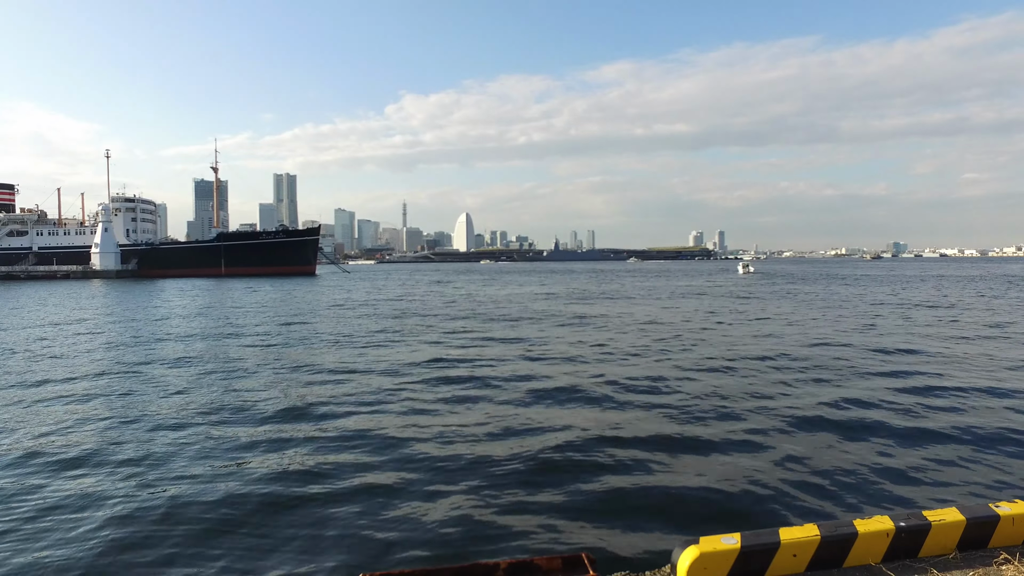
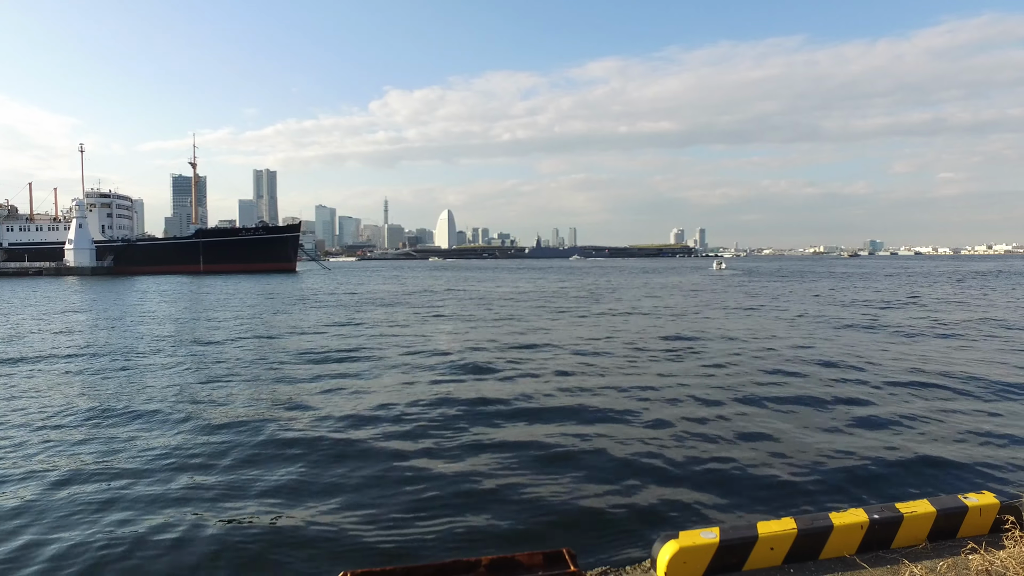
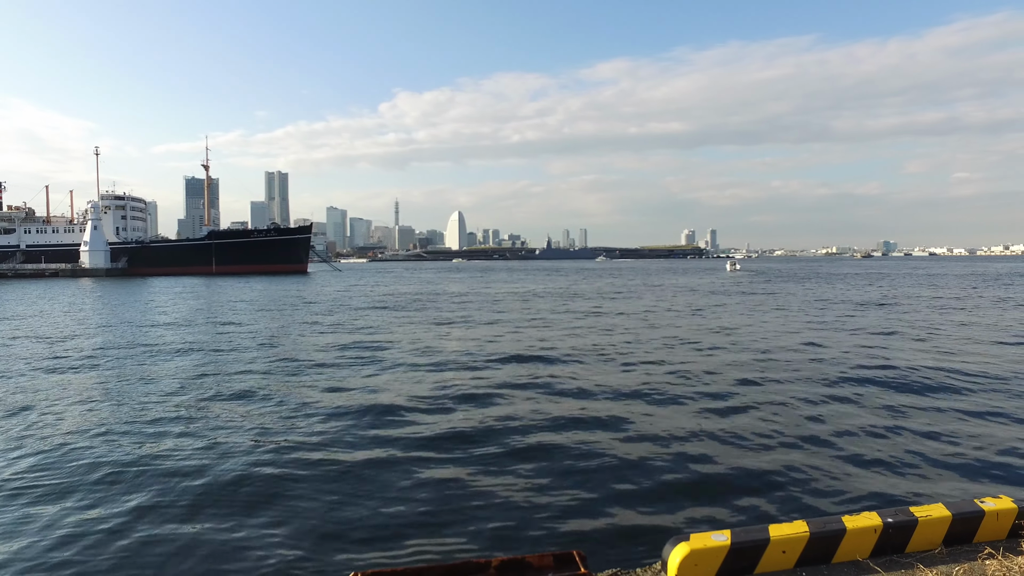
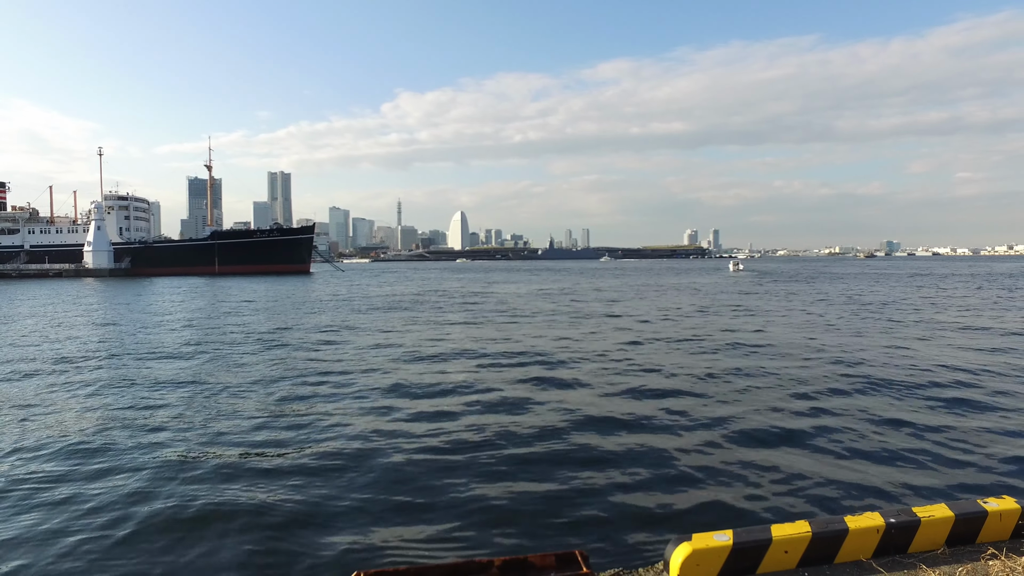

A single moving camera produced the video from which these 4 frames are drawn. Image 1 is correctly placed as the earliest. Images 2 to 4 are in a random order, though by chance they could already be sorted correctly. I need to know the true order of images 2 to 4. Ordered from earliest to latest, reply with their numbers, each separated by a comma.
4, 3, 2
